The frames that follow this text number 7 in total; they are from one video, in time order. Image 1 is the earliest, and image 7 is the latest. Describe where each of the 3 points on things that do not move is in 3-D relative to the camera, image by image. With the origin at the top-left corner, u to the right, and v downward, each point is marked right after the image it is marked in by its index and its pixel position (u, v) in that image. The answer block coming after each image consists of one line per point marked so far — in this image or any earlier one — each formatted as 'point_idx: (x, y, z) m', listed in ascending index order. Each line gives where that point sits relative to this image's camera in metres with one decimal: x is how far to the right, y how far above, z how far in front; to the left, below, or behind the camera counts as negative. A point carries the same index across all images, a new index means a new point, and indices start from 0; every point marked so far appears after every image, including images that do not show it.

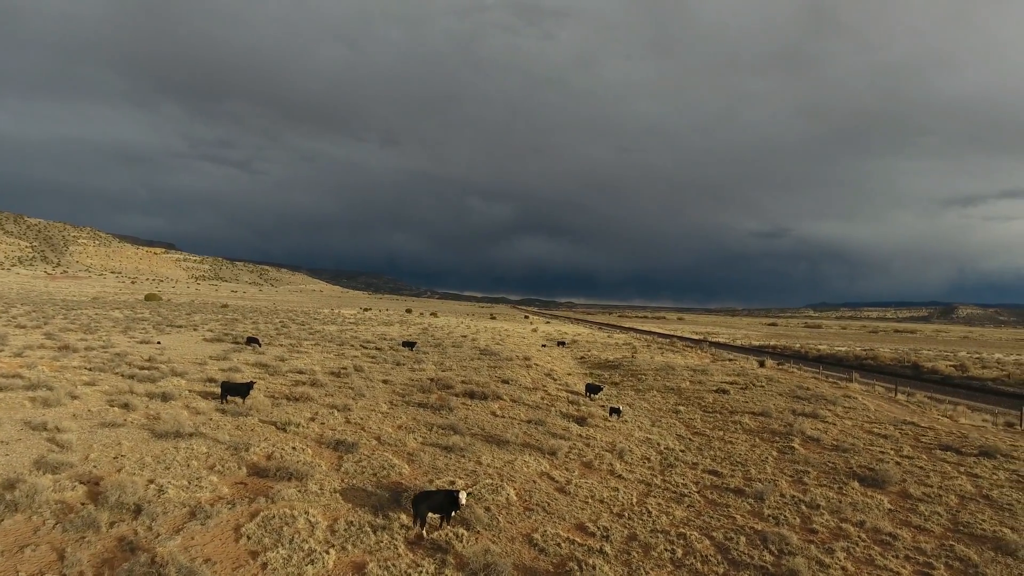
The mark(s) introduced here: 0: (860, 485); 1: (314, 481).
0: (+11.3, -6.4, +15.0) m
1: (-6.1, -5.9, +14.1) m
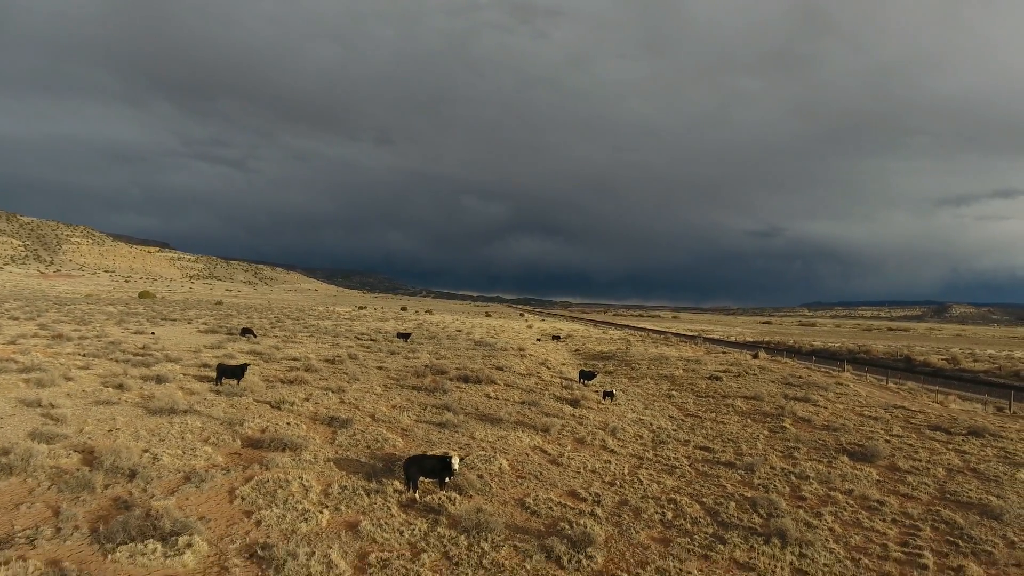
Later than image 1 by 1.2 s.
0: (+11.1, -5.6, +15.2) m
1: (-6.3, -5.0, +14.2) m
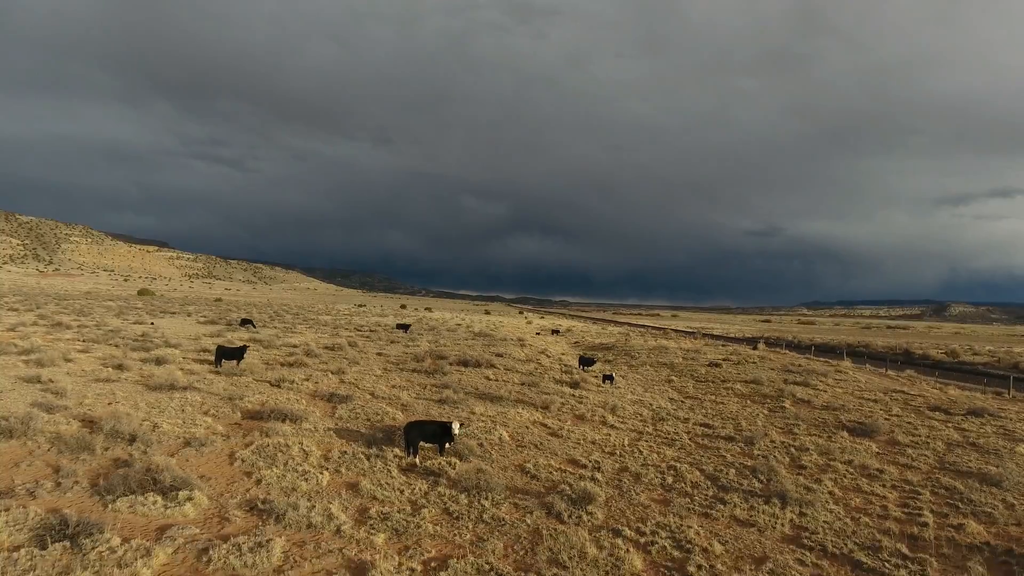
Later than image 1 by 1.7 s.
0: (+11.1, -4.8, +15.2) m
1: (-6.3, -4.1, +14.2) m
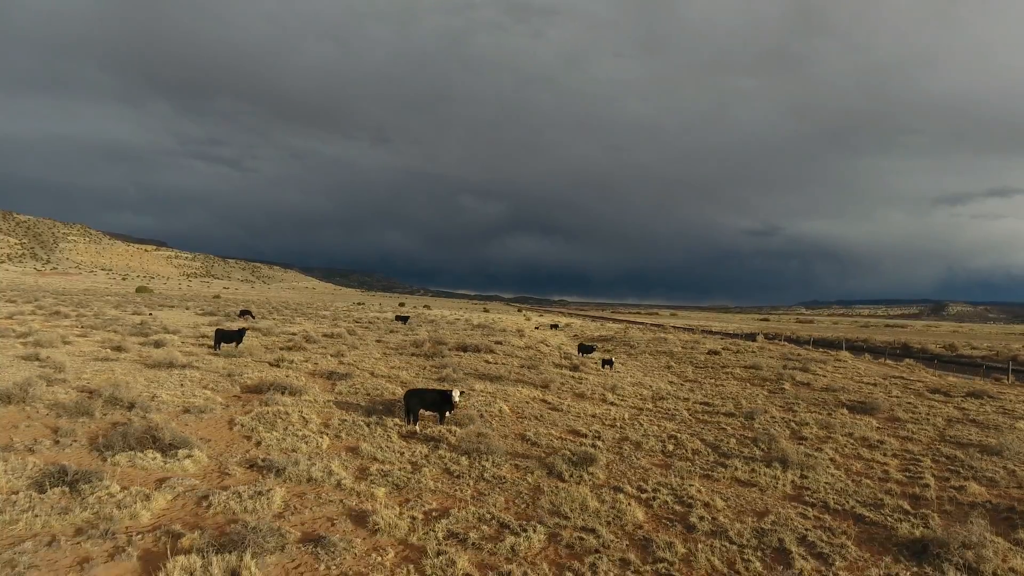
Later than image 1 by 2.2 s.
0: (+11.1, -4.1, +15.2) m
1: (-6.2, -3.3, +14.1) m
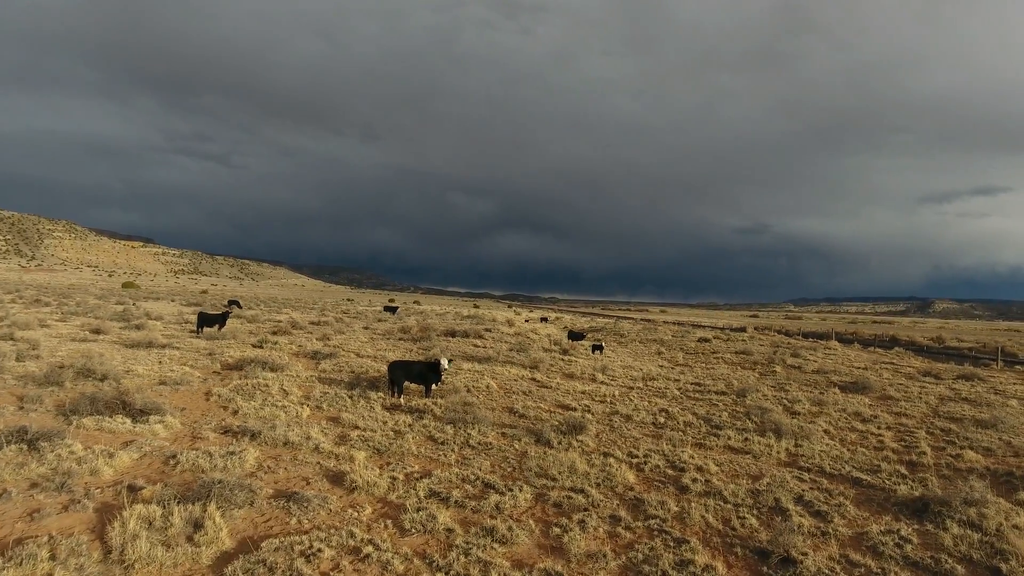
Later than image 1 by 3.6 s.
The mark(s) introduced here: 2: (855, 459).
0: (+10.7, -3.3, +15.1) m
1: (-6.6, -2.5, +13.7) m
2: (+6.3, -3.2, +8.5) m
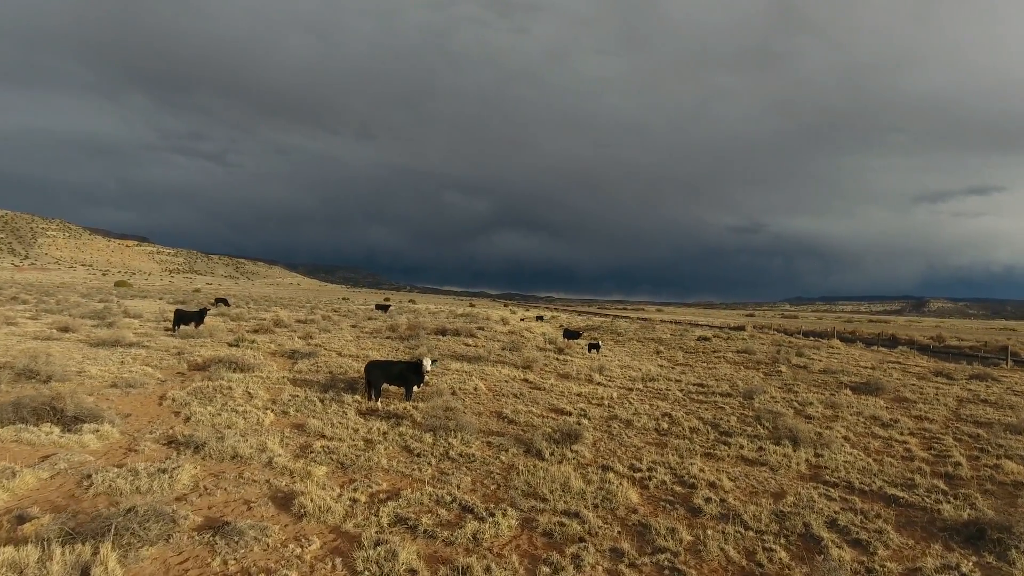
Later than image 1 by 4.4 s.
0: (+10.5, -3.2, +14.1) m
1: (-6.9, -2.3, +12.6) m
2: (+6.1, -3.0, +7.5) m
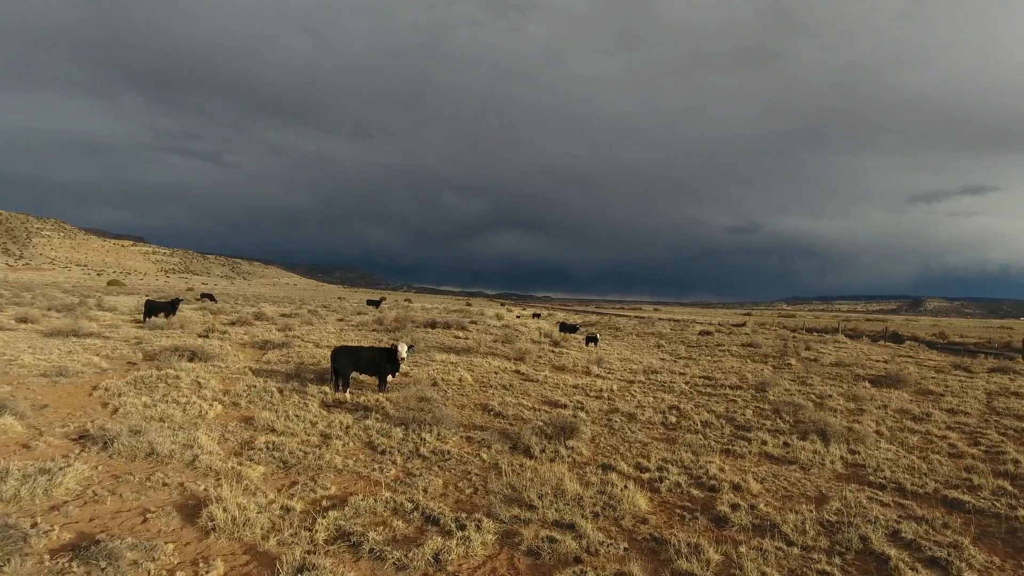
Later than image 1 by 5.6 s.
0: (+10.2, -2.7, +13.0) m
1: (-7.1, -1.8, +11.4) m
2: (+5.9, -2.5, +6.4) m
